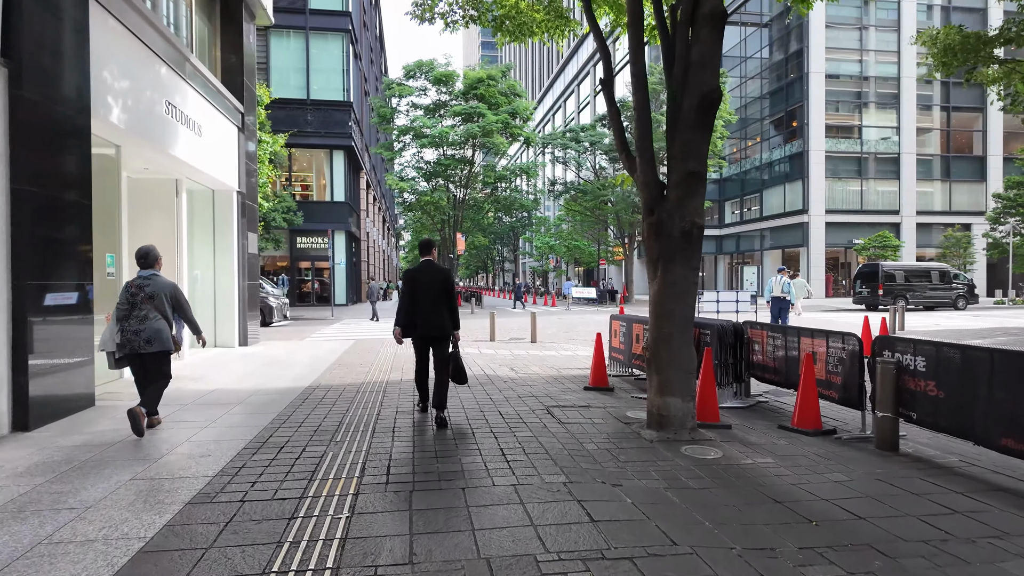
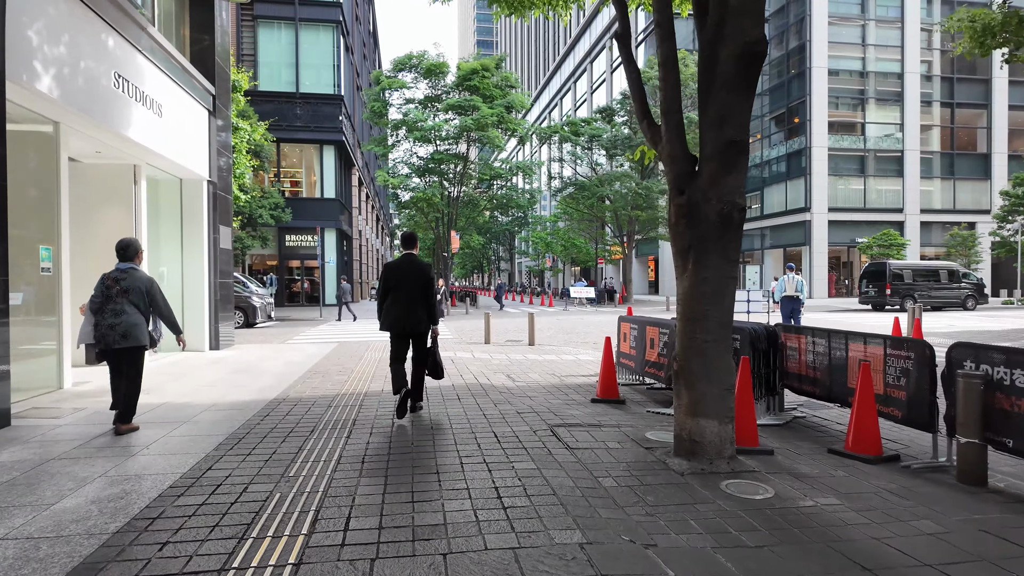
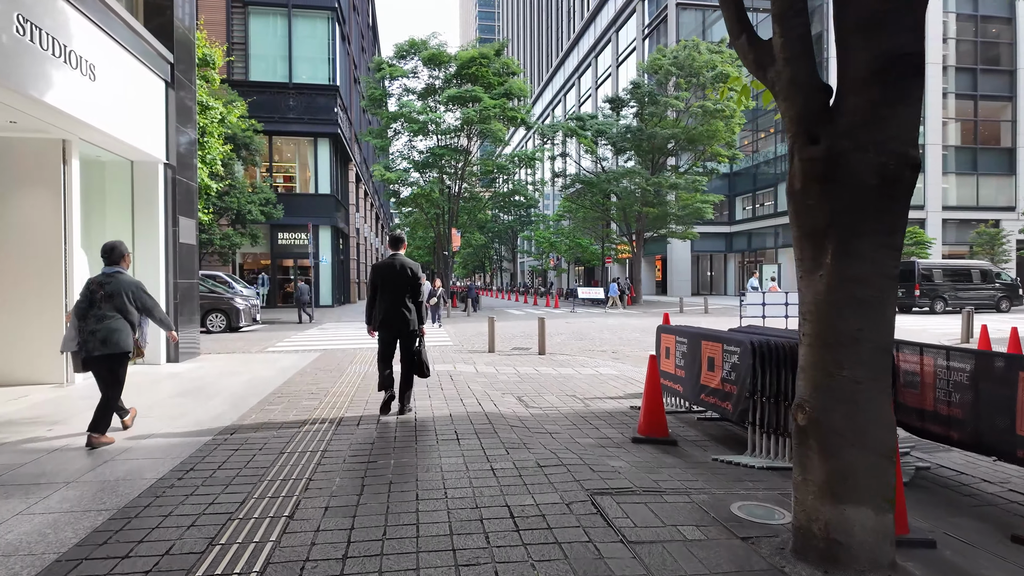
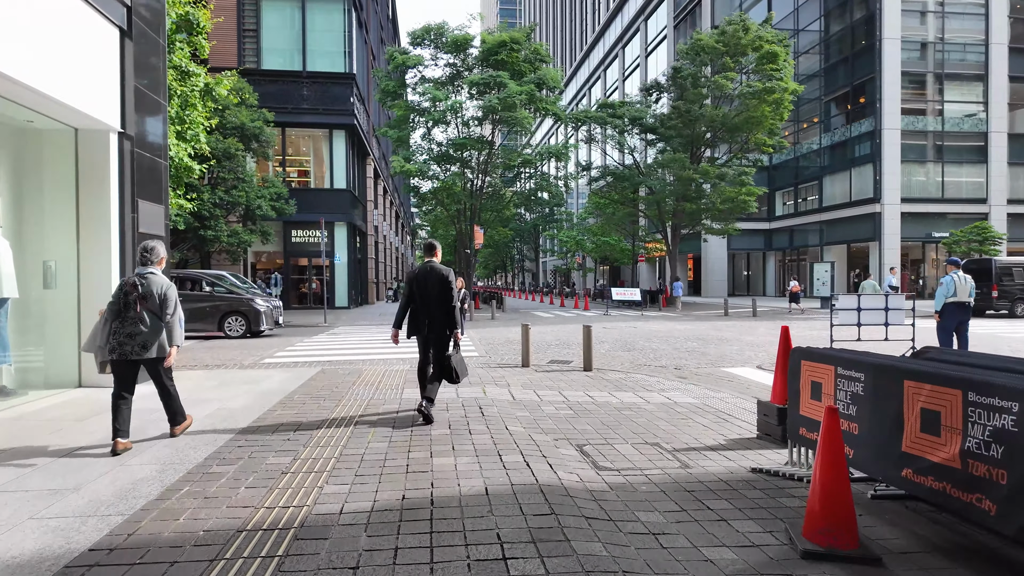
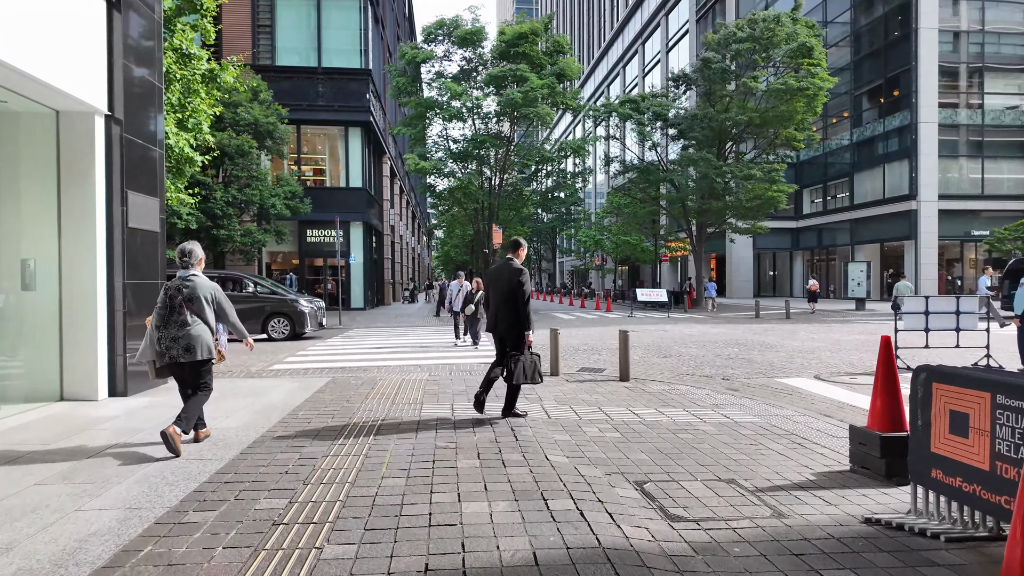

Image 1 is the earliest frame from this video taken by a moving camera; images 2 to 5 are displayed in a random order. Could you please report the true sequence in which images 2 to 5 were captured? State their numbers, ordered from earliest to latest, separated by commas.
2, 3, 4, 5
